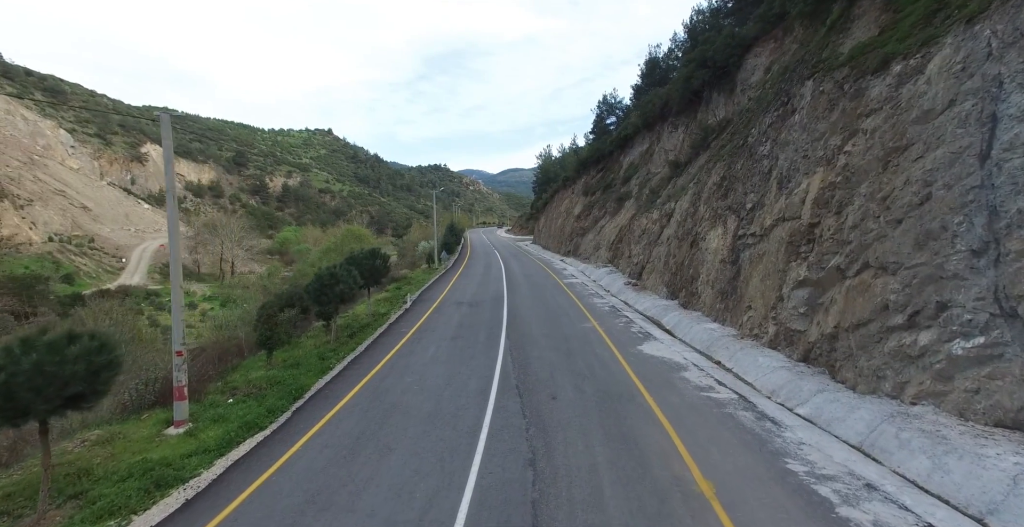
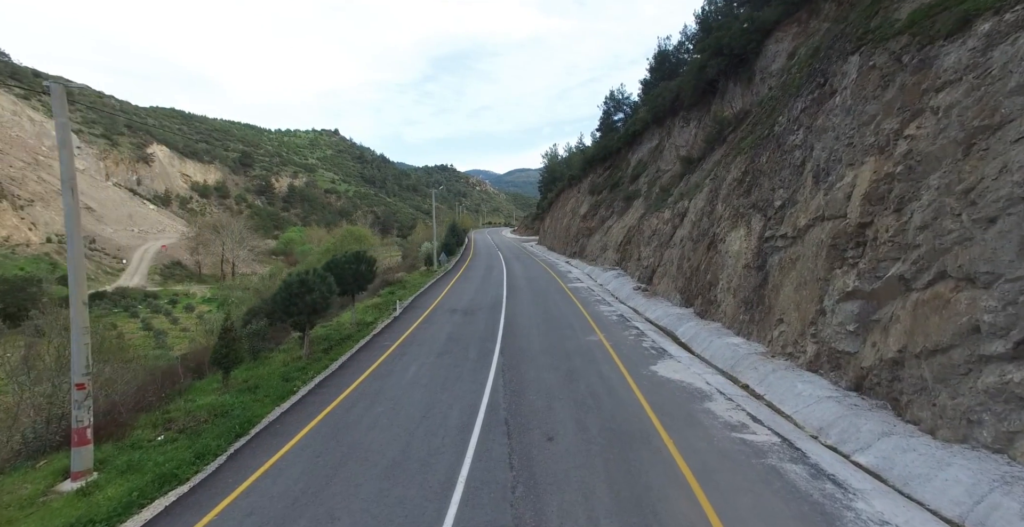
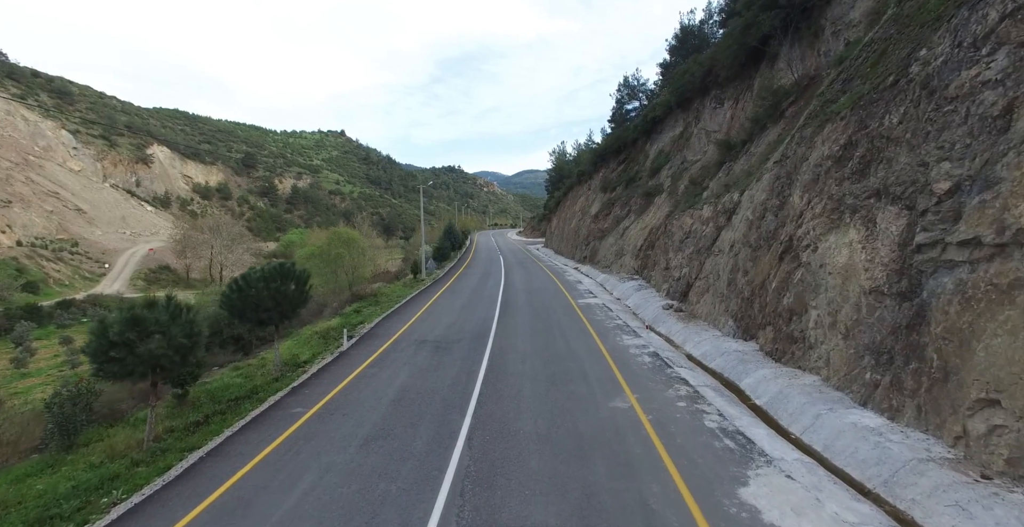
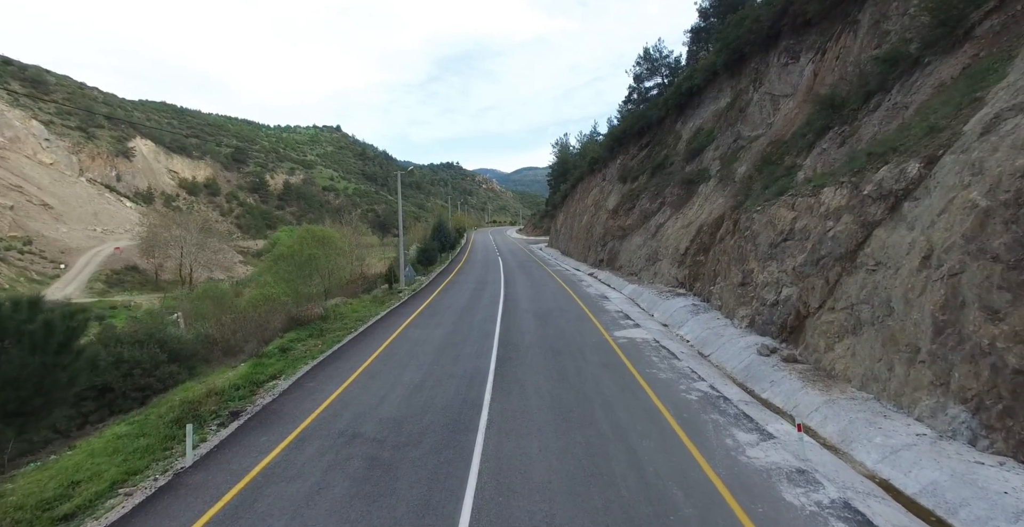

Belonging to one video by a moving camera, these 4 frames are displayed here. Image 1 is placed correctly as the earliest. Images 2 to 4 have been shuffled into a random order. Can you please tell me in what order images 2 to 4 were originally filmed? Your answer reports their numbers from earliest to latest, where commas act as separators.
2, 3, 4
